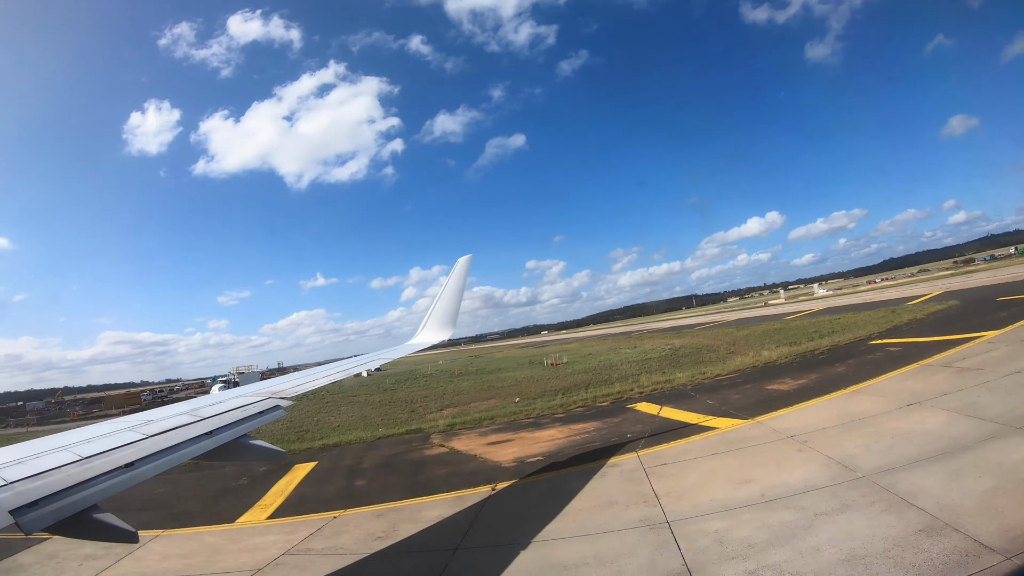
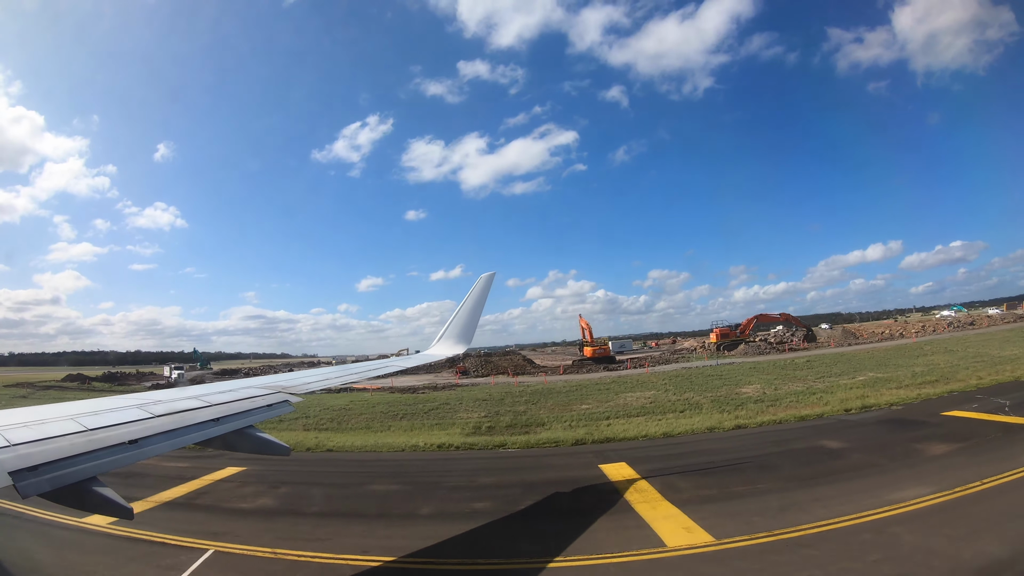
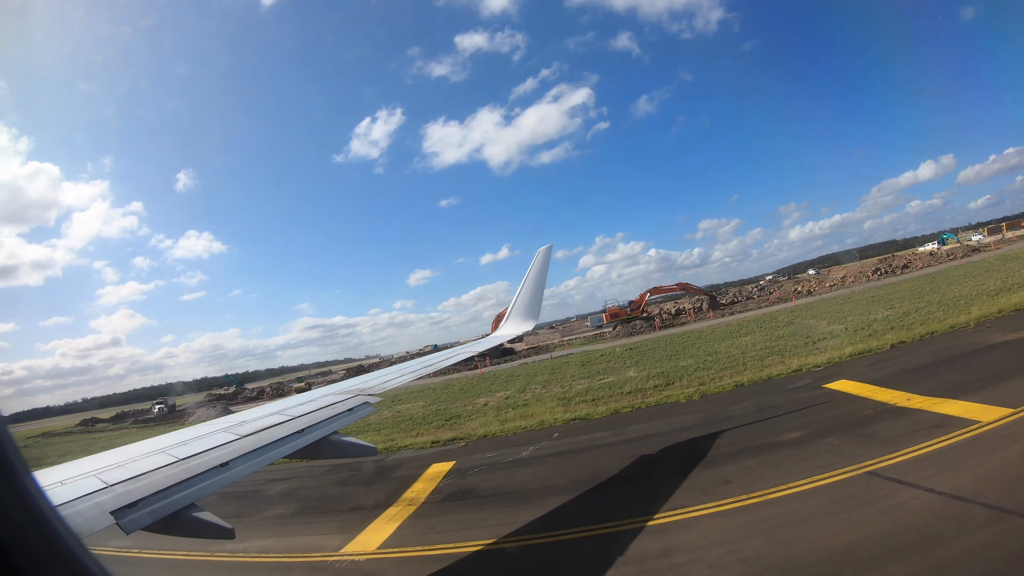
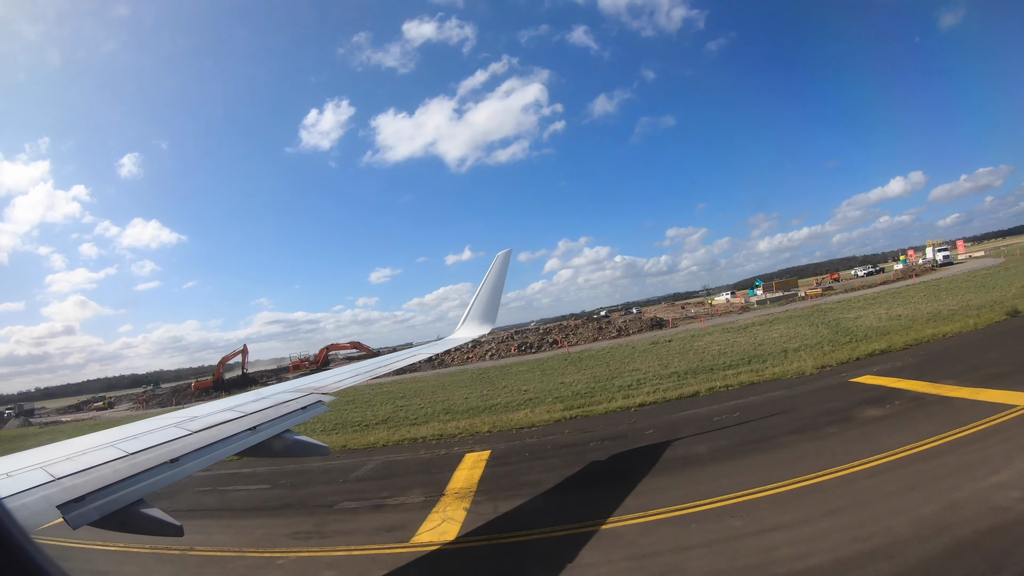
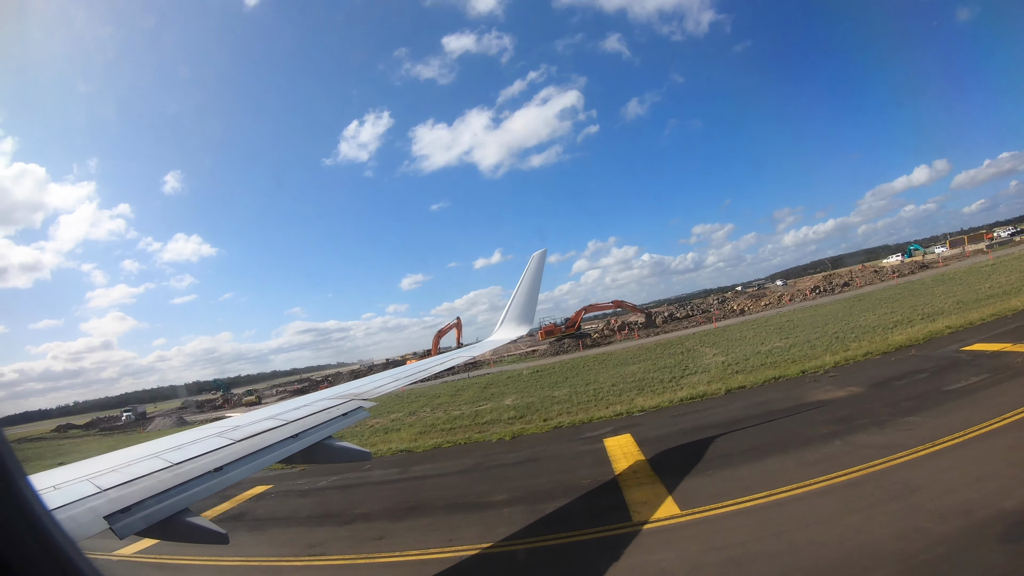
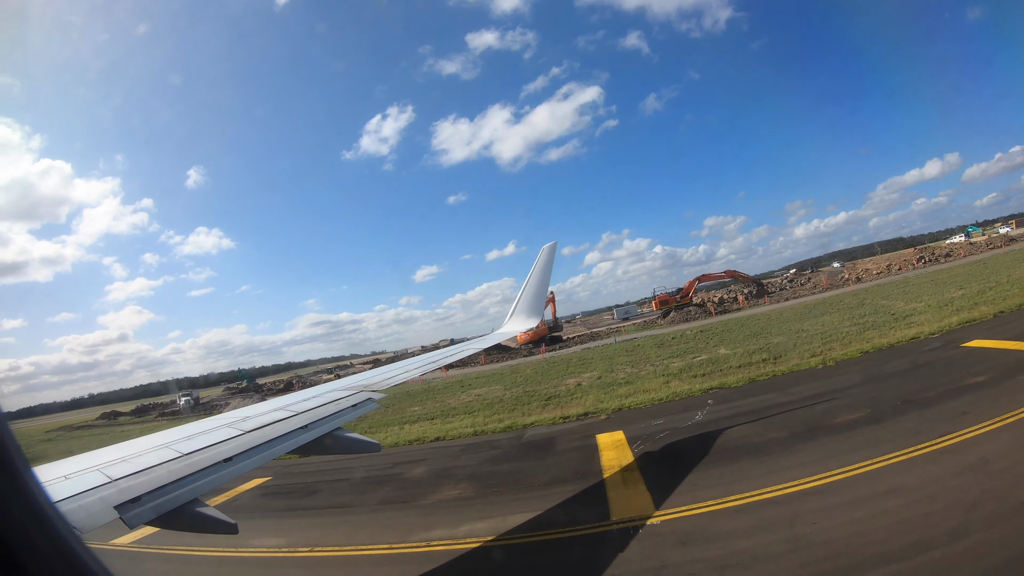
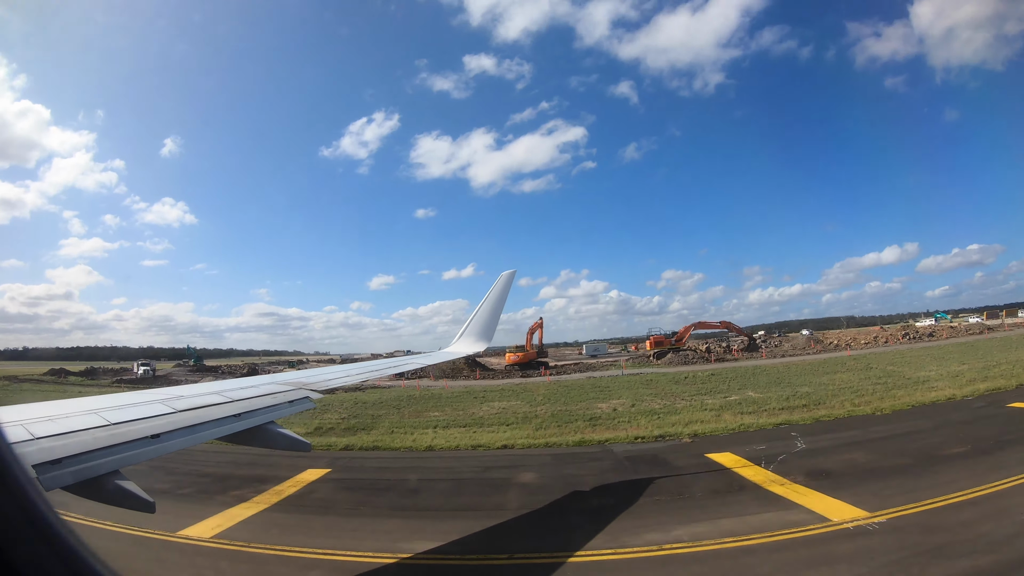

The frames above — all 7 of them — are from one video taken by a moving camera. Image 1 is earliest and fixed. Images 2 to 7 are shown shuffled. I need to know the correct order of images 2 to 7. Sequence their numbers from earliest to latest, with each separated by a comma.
4, 5, 3, 6, 7, 2
